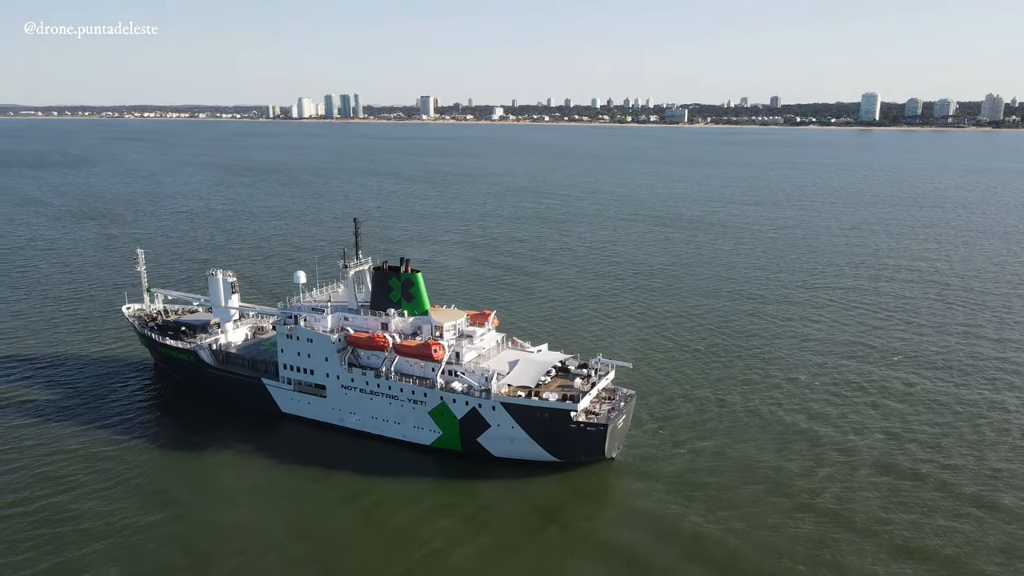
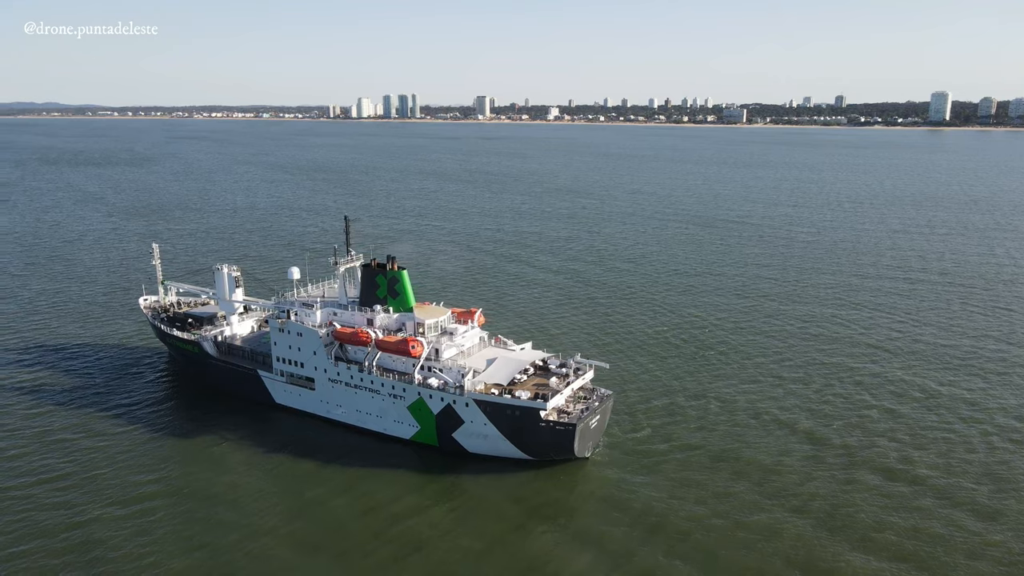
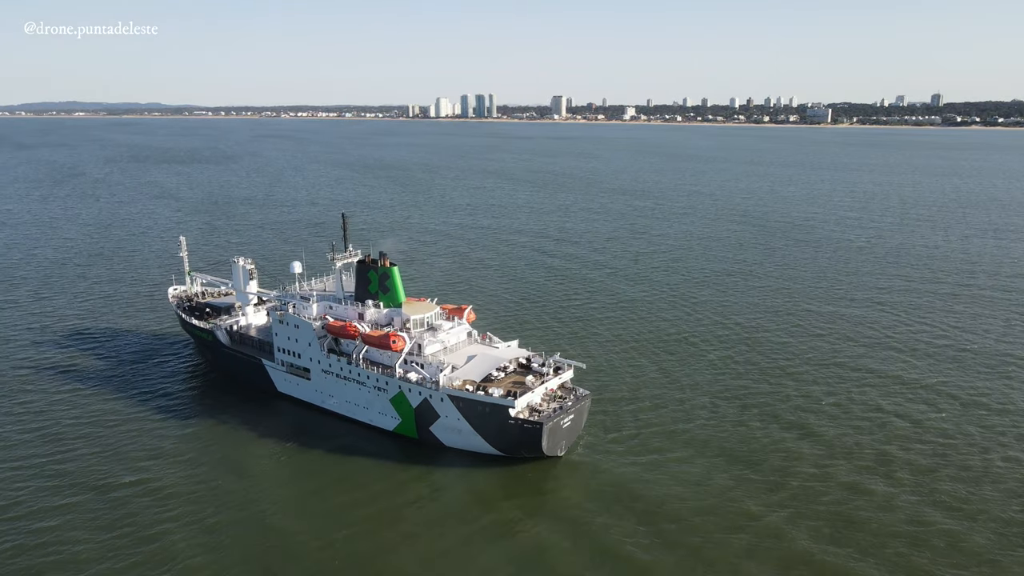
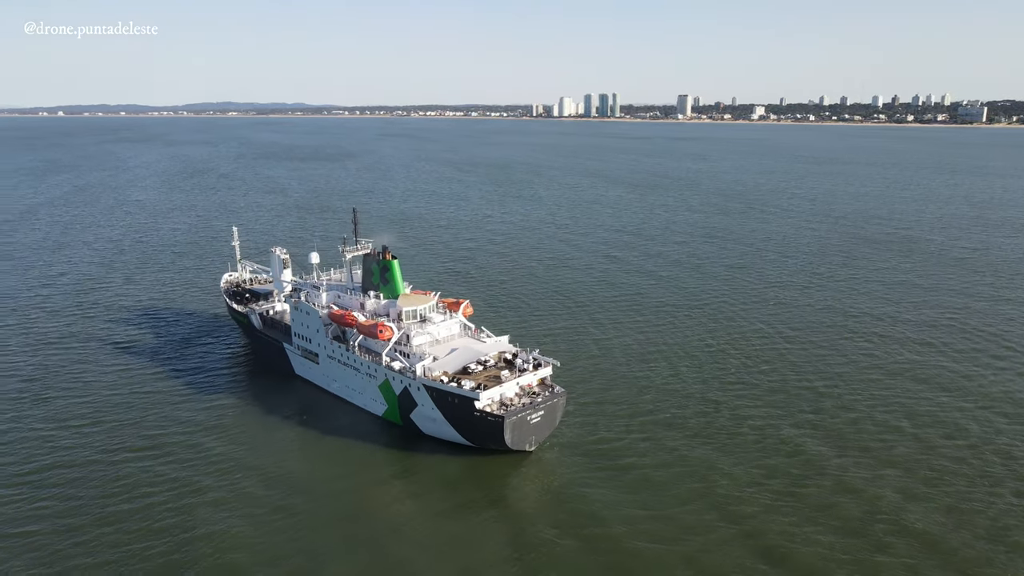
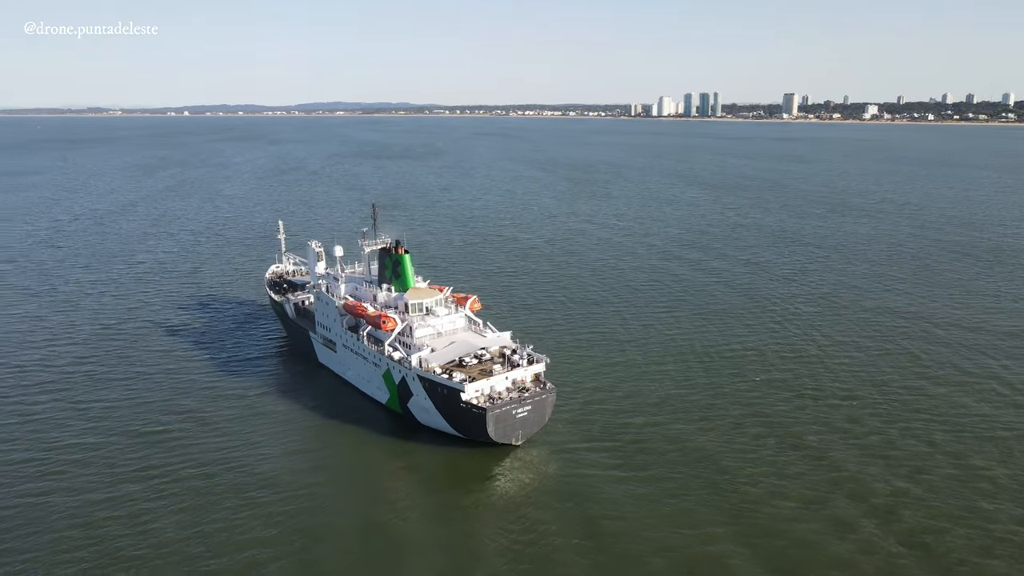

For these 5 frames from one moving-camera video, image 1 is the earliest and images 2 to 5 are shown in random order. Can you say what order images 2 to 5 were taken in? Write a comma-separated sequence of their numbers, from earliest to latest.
2, 3, 4, 5
